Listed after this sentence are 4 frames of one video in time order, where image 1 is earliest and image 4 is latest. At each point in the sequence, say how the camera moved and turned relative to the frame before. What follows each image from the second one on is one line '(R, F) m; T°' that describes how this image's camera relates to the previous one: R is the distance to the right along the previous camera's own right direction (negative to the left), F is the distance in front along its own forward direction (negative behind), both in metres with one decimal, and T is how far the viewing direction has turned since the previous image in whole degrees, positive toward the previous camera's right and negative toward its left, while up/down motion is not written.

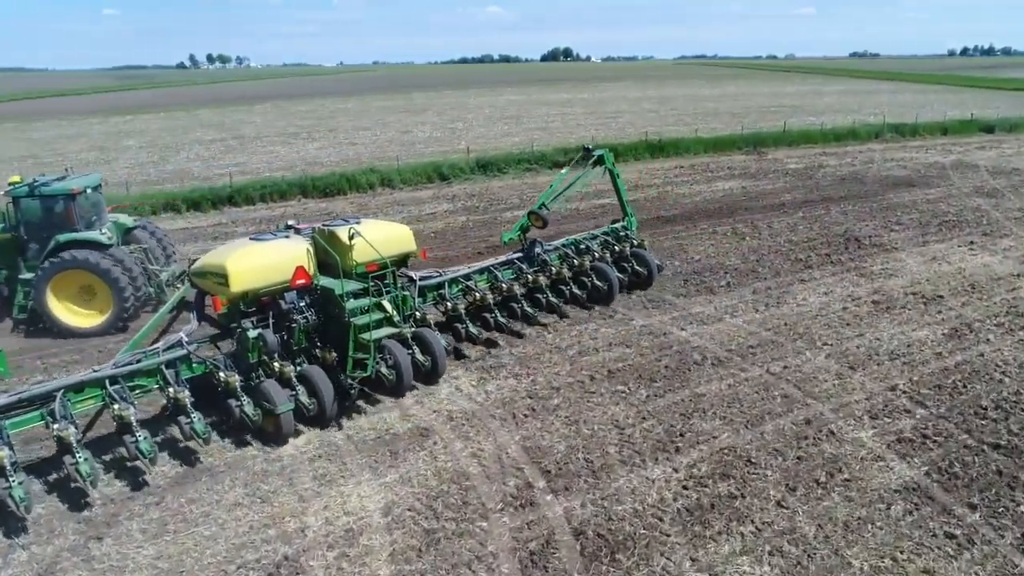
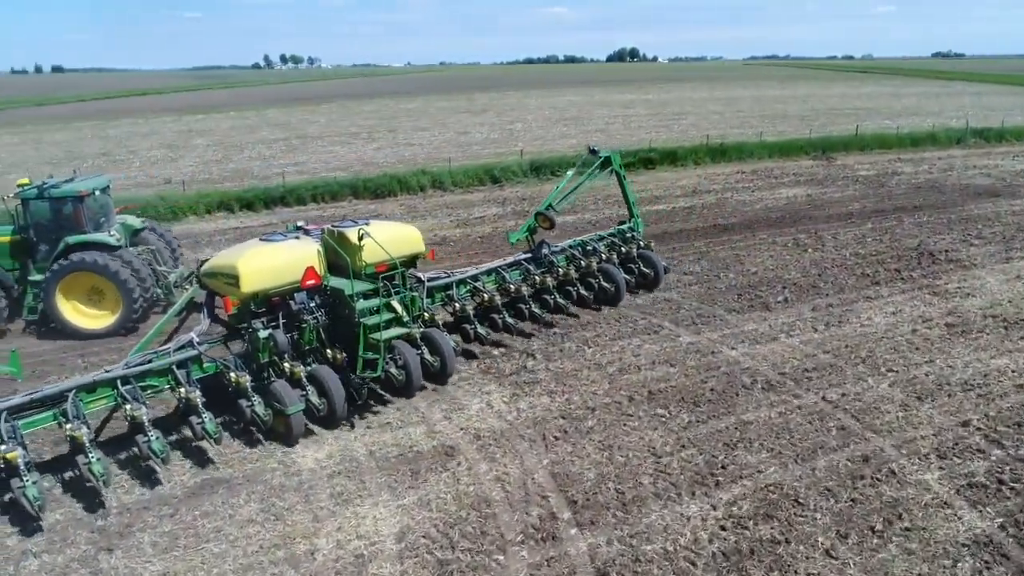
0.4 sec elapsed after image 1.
(+0.3, +0.5) m; -5°
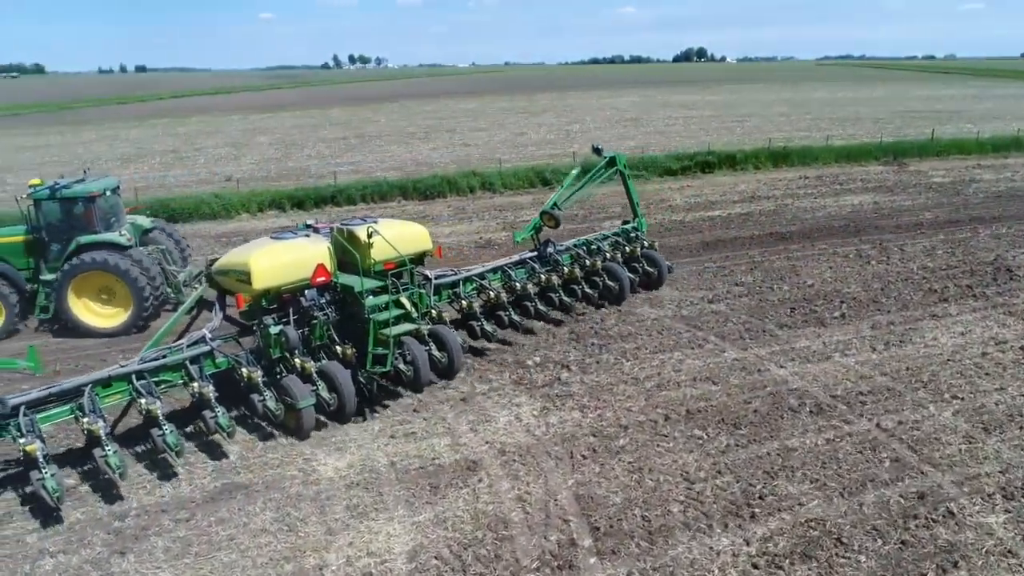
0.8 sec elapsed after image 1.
(+0.3, +0.3) m; -5°
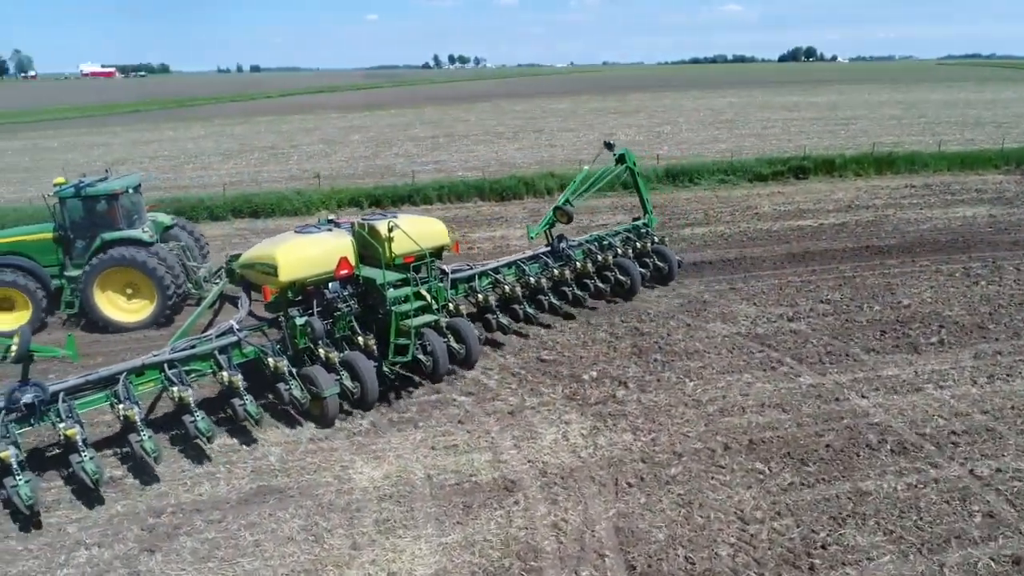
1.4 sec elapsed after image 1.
(+0.4, +0.5) m; -7°
